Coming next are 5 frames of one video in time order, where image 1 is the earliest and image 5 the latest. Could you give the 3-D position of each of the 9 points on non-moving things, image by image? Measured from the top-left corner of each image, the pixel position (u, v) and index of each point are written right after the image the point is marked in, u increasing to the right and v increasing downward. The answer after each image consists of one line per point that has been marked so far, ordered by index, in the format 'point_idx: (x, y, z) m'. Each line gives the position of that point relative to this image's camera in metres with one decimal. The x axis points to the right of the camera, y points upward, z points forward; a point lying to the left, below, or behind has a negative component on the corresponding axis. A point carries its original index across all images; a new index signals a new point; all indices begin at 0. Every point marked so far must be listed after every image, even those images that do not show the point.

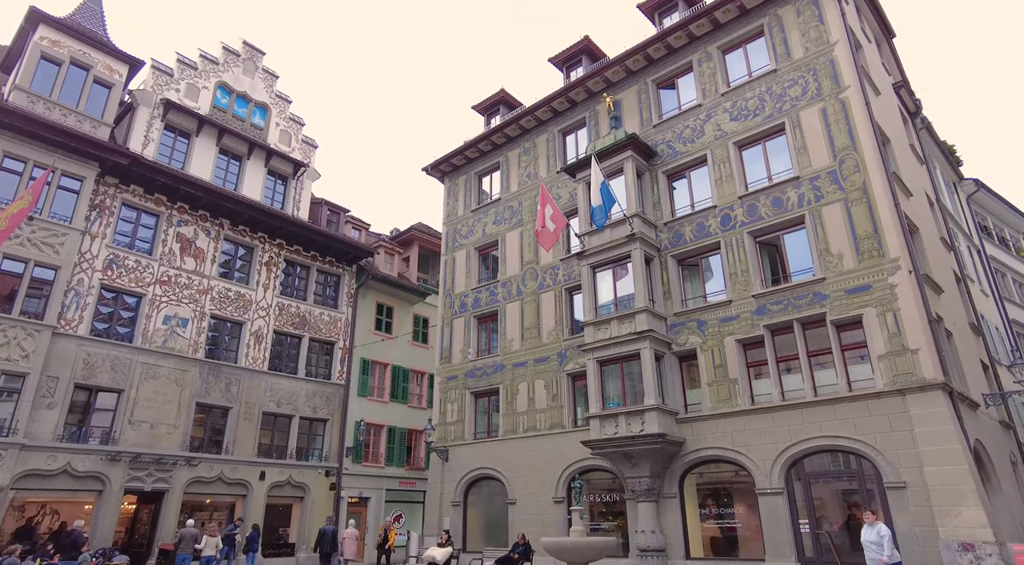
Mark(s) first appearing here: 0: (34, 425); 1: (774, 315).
0: (-14.4, -4.3, +19.3) m
1: (+7.4, -0.9, +18.0) m
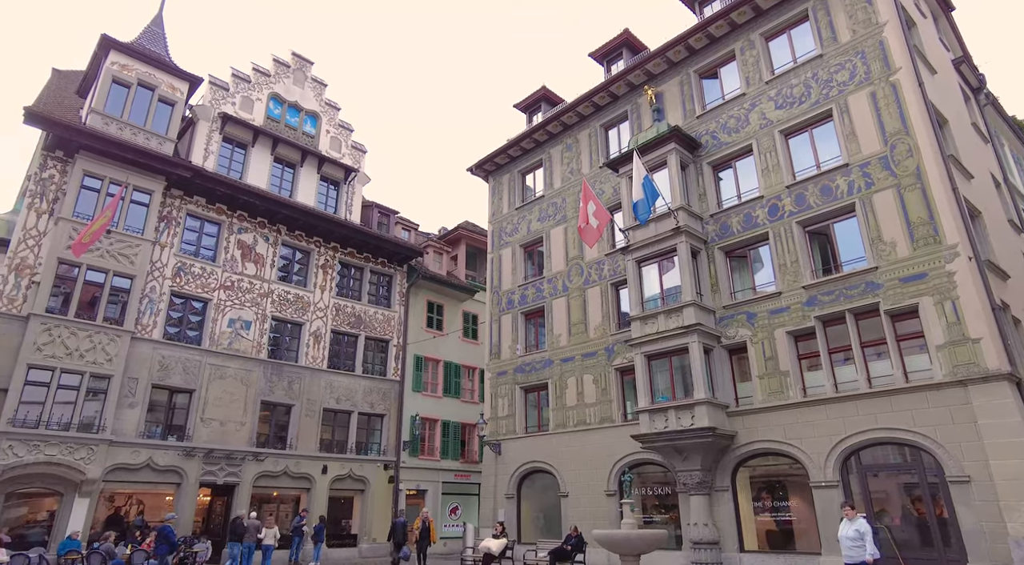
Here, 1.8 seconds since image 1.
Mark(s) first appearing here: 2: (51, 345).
0: (-12.9, -4.6, +20.9) m
1: (+8.7, -0.7, +17.6) m
2: (-14.5, -1.9, +20.0) m
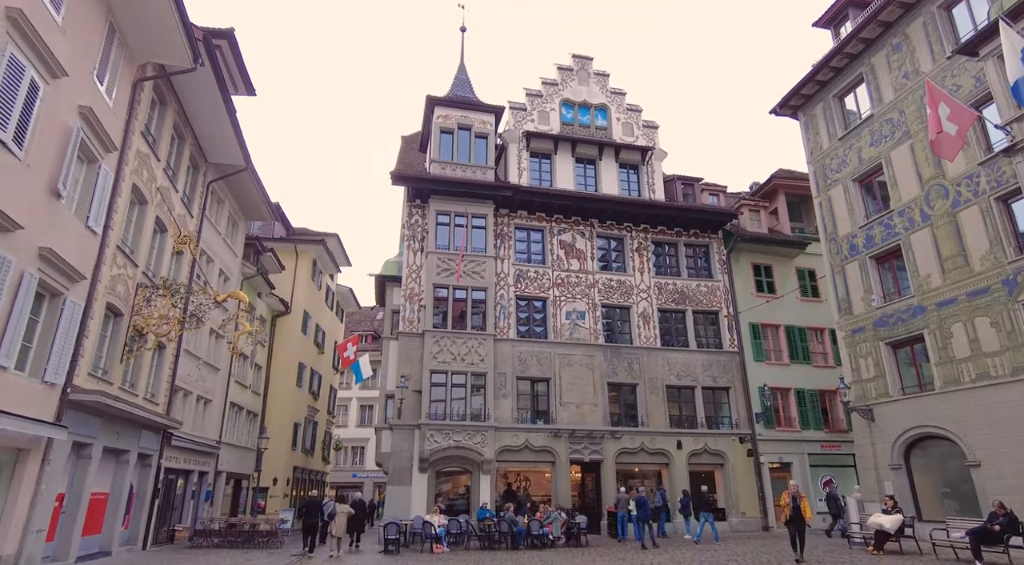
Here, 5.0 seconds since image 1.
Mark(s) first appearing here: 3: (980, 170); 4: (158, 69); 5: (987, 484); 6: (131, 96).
0: (-0.5, -5.0, +24.6) m
1: (+15.4, +2.1, +10.9) m
2: (-2.8, -2.8, +24.7) m
3: (+13.6, +3.2, +18.6) m
4: (-9.8, +5.9, +17.6) m
5: (+13.1, -5.6, +17.8) m
6: (-9.7, +4.7, +16.2) m
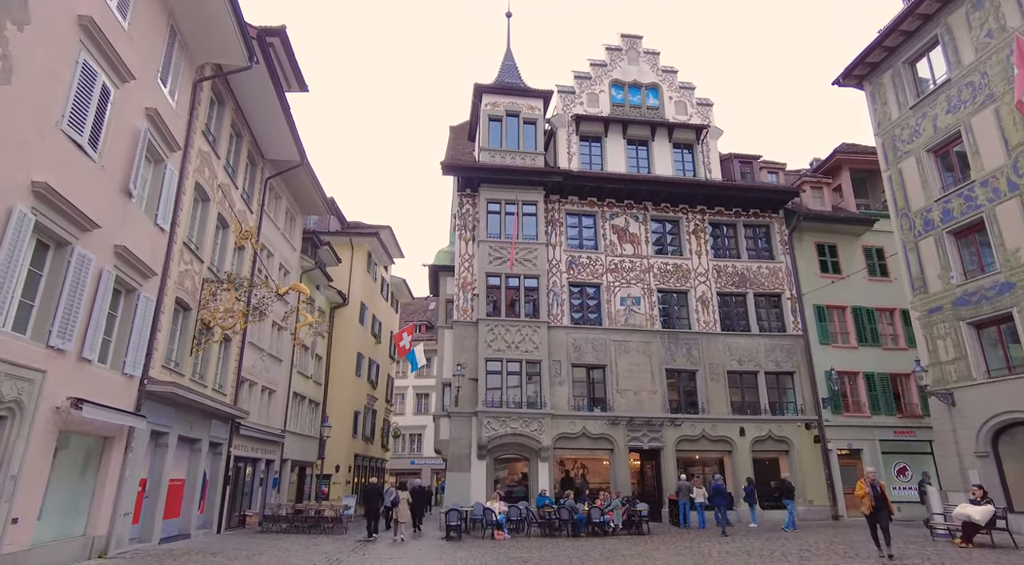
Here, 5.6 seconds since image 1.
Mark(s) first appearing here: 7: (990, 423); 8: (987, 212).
0: (+1.7, -4.5, +24.5) m
1: (+16.3, +2.7, +9.5) m
2: (-0.6, -2.3, +24.7) m
3: (+15.0, +3.9, +17.2) m
4: (-8.4, +6.0, +18.0) m
5: (+14.7, -4.9, +16.6) m
6: (-8.4, +4.9, +16.6) m
7: (+14.3, -4.2, +19.2) m
8: (+14.5, +2.2, +19.6) m
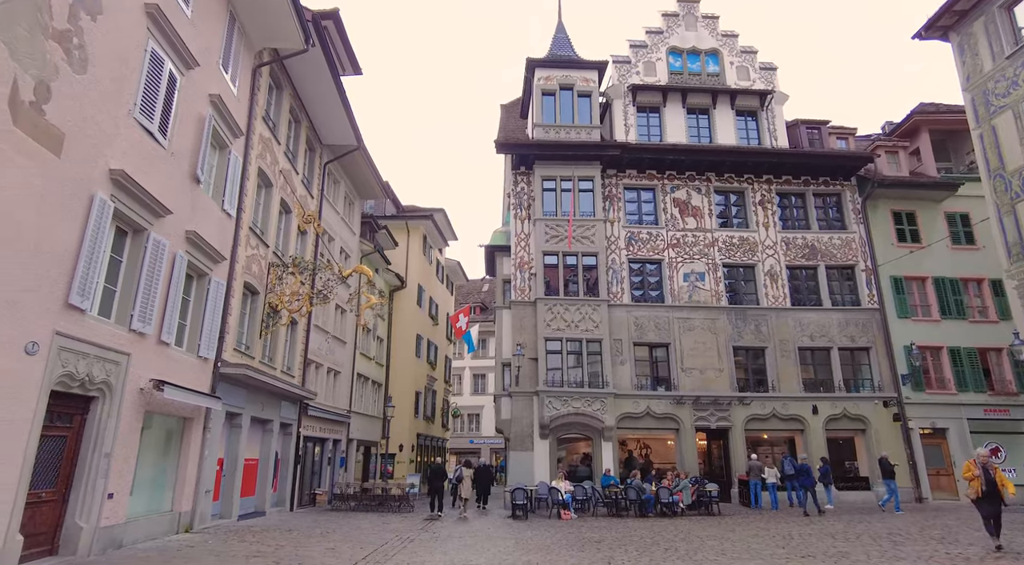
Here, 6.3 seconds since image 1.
0: (+4.0, -3.6, +24.0) m
1: (+17.2, +3.4, +7.8) m
2: (+1.7, -1.5, +24.4) m
3: (+16.5, +4.9, +15.5) m
4: (-6.8, +6.5, +18.1) m
5: (+16.4, -4.0, +15.2) m
6: (-6.8, +5.3, +16.8) m
7: (+16.1, -3.2, +17.7) m
8: (+16.3, +3.1, +18.0) m
